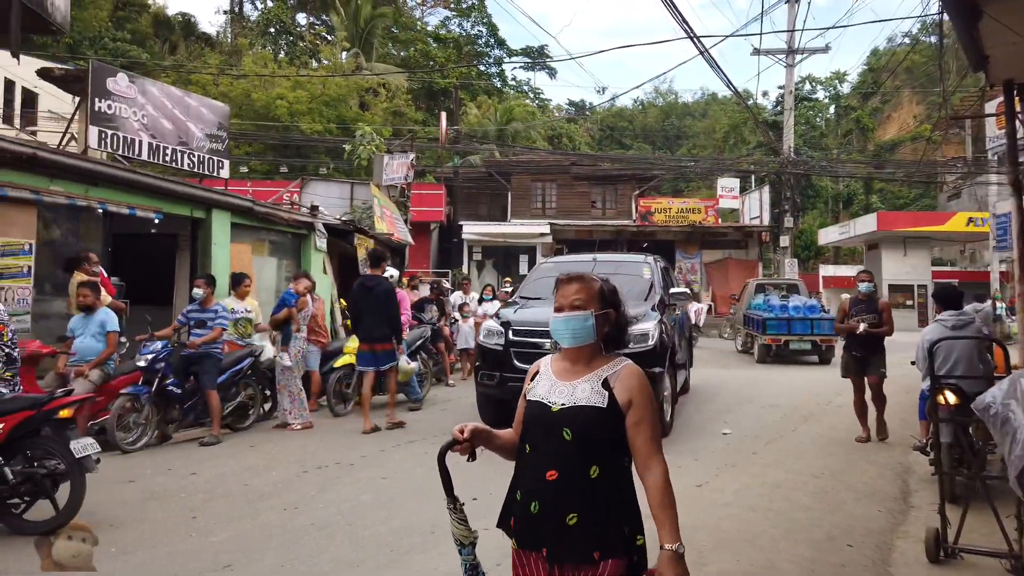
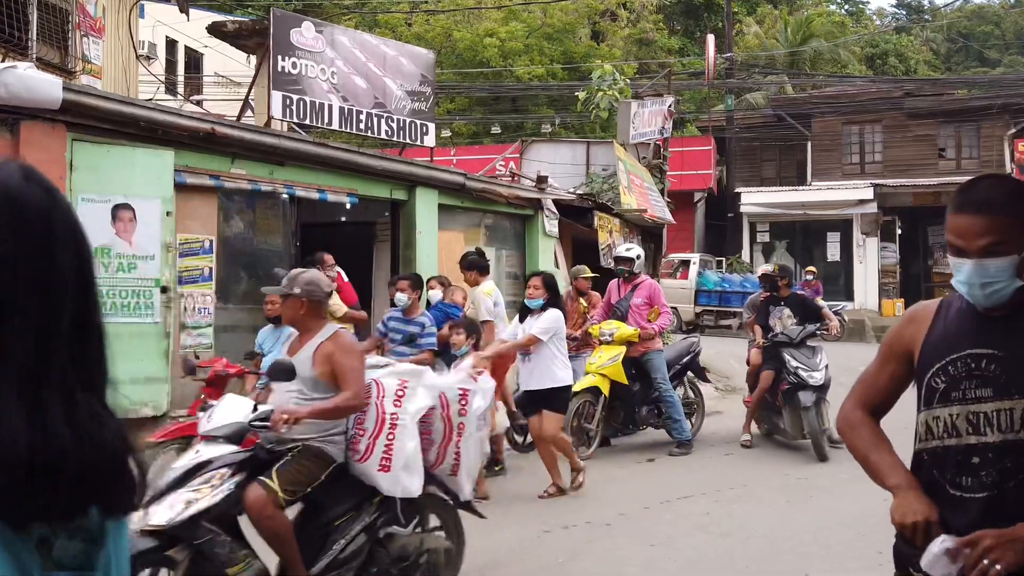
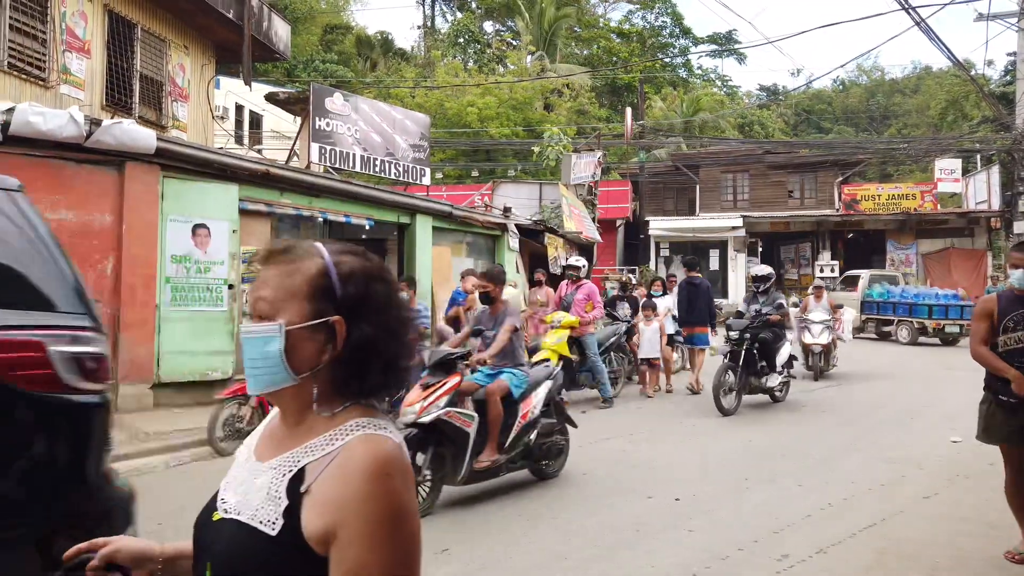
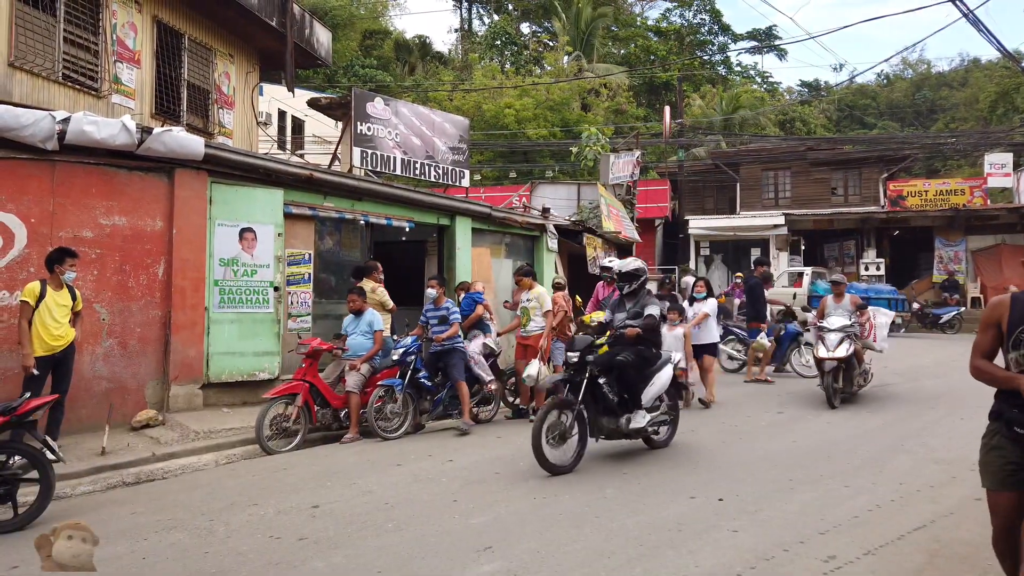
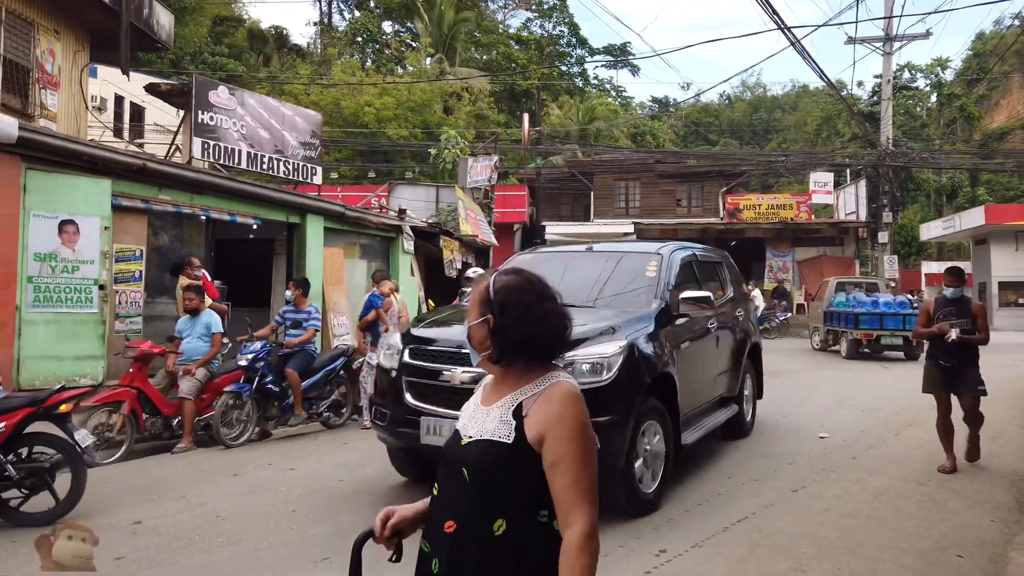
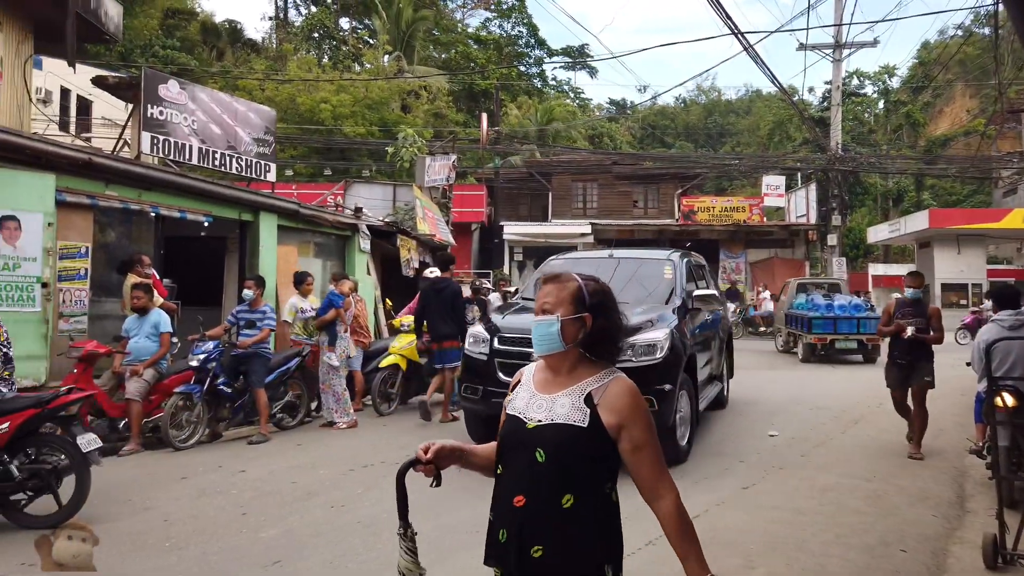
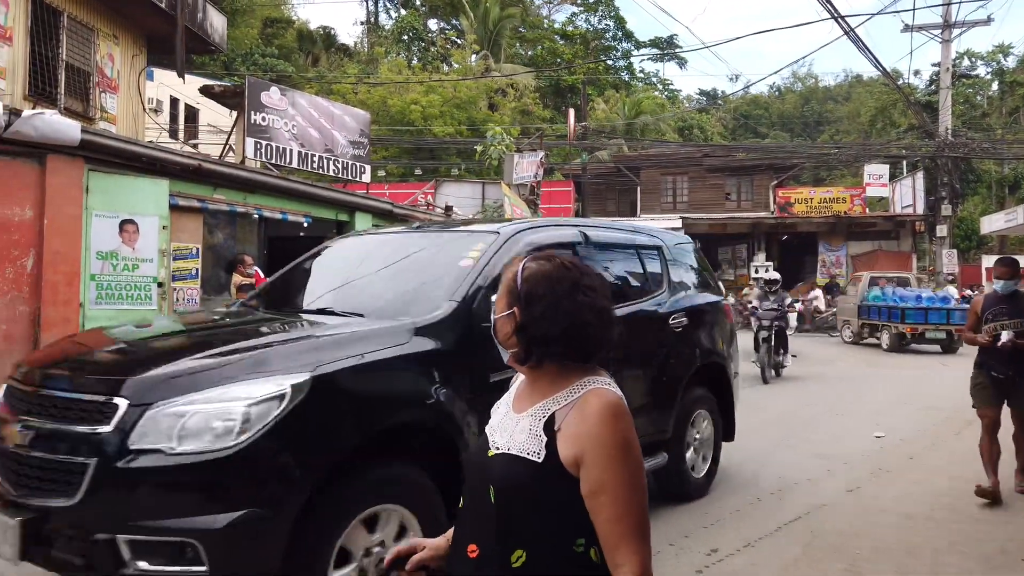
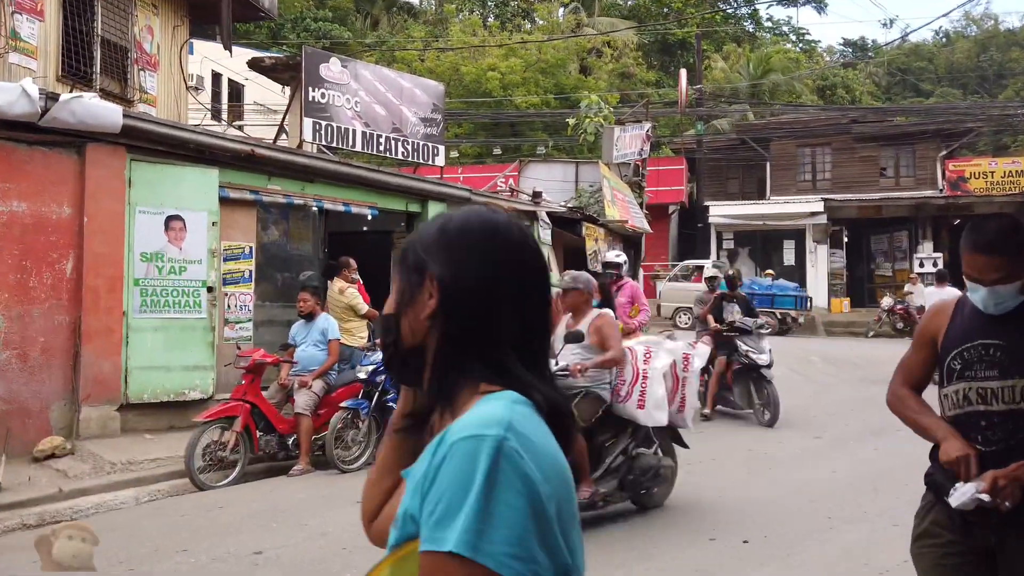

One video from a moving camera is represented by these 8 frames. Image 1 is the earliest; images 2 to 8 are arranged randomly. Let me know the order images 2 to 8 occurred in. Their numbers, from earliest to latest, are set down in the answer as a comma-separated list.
6, 5, 7, 3, 4, 8, 2
